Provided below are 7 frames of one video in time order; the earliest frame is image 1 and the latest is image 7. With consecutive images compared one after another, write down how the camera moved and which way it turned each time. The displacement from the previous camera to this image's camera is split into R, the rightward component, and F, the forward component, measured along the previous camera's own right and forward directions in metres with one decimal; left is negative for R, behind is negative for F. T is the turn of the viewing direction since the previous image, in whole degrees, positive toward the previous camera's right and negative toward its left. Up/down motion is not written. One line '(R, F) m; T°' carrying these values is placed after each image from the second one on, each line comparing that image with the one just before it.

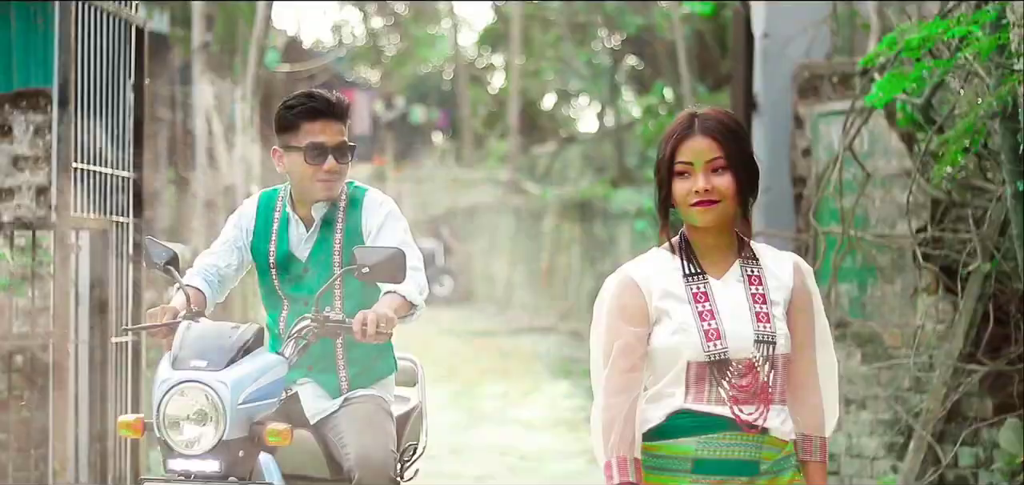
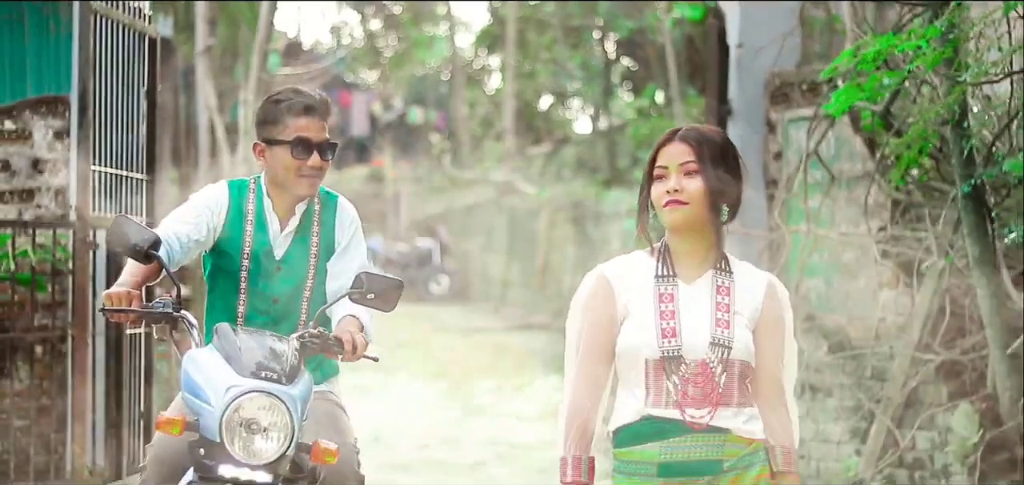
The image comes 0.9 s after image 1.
(0.0, -0.4) m; 0°
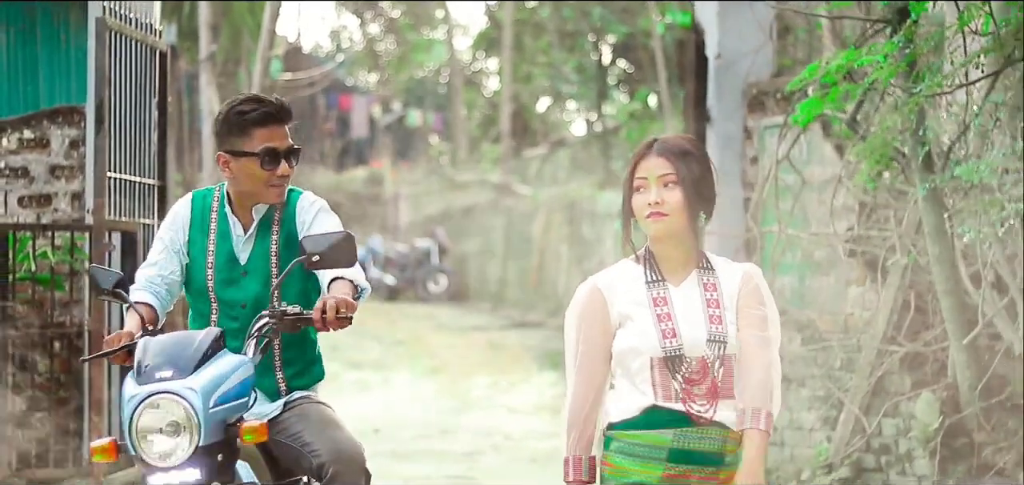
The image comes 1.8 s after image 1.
(+0.1, -0.4) m; 0°
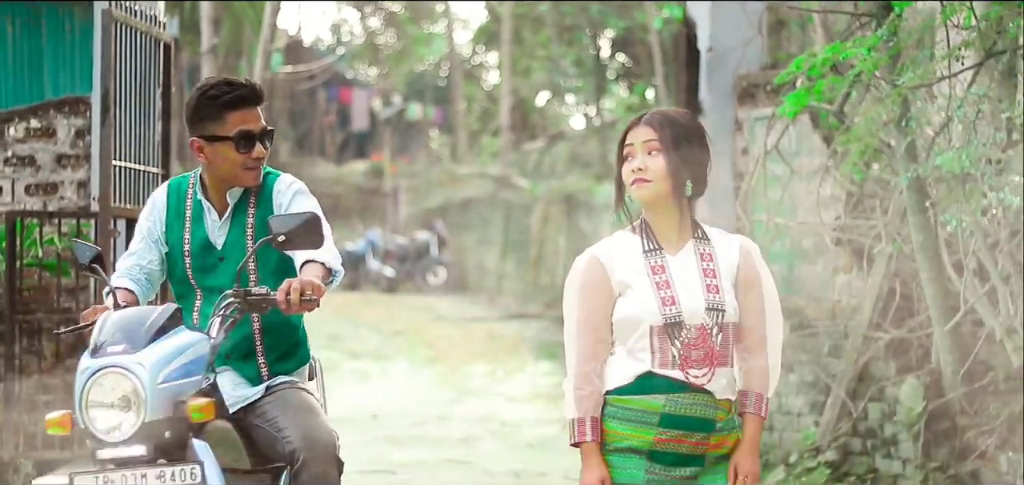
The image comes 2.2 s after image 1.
(0.0, -0.2) m; 0°
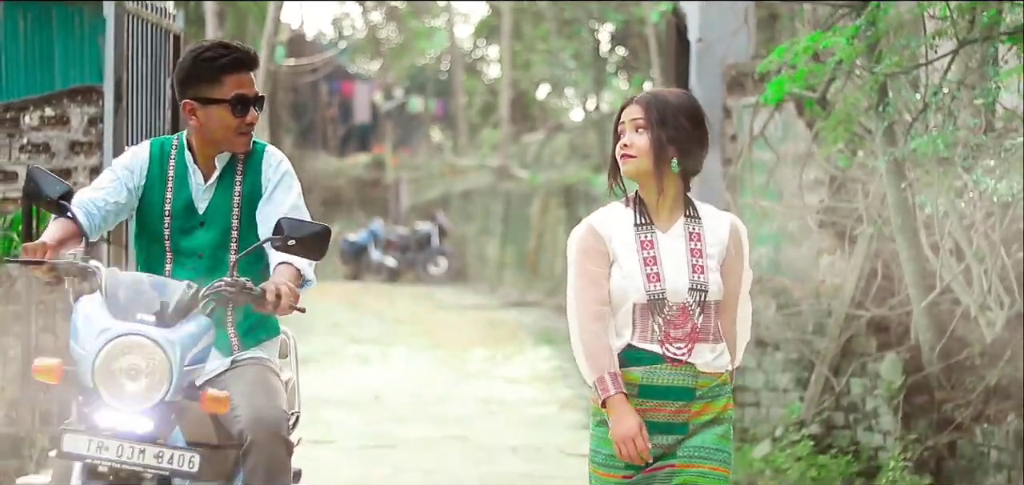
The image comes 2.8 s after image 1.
(0.0, -0.3) m; 0°
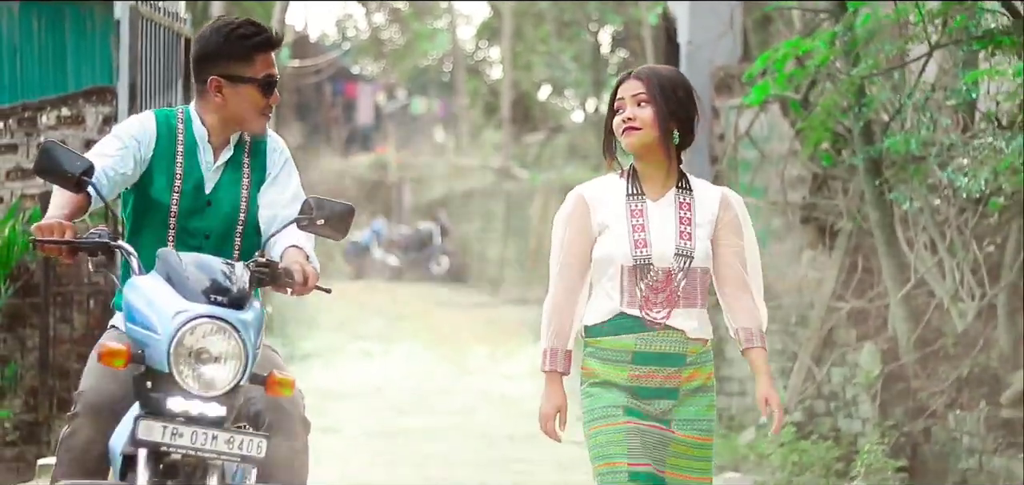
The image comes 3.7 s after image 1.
(0.0, -0.3) m; 0°
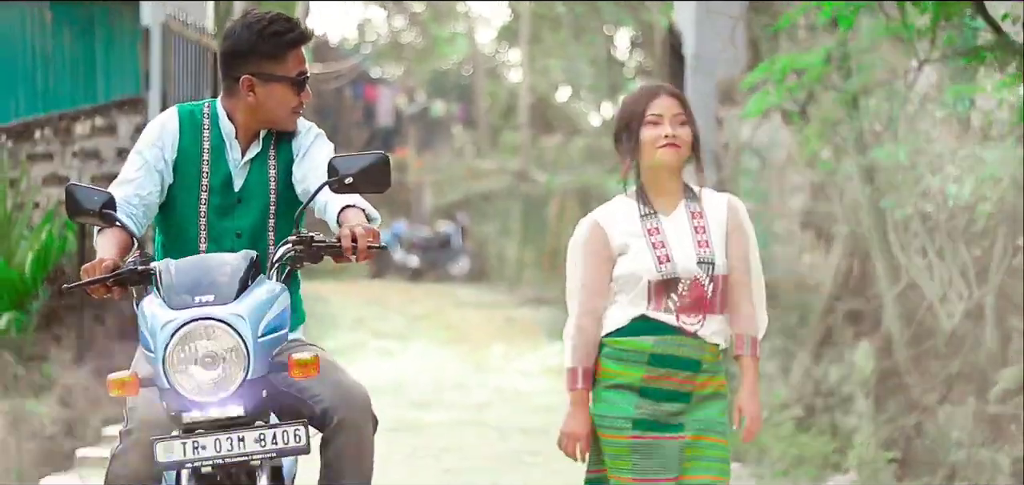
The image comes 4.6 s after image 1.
(+0.1, -0.4) m; -1°
